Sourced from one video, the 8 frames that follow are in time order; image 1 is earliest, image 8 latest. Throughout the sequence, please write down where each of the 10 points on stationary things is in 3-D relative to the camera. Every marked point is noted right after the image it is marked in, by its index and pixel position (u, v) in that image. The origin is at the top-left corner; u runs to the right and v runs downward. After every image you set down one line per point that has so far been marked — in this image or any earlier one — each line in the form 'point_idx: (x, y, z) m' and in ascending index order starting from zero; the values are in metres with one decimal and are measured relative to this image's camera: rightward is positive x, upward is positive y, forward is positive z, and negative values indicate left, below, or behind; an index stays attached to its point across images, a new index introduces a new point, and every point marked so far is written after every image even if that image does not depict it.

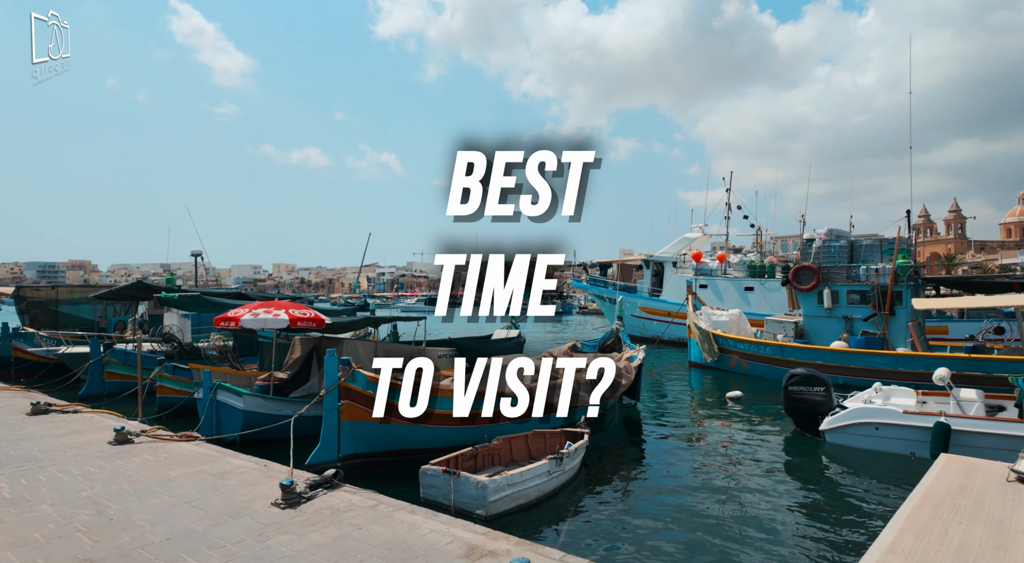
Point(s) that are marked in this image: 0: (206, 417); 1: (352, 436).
0: (-6.7, -3.0, +13.6) m
1: (-3.0, -2.9, +11.5) m
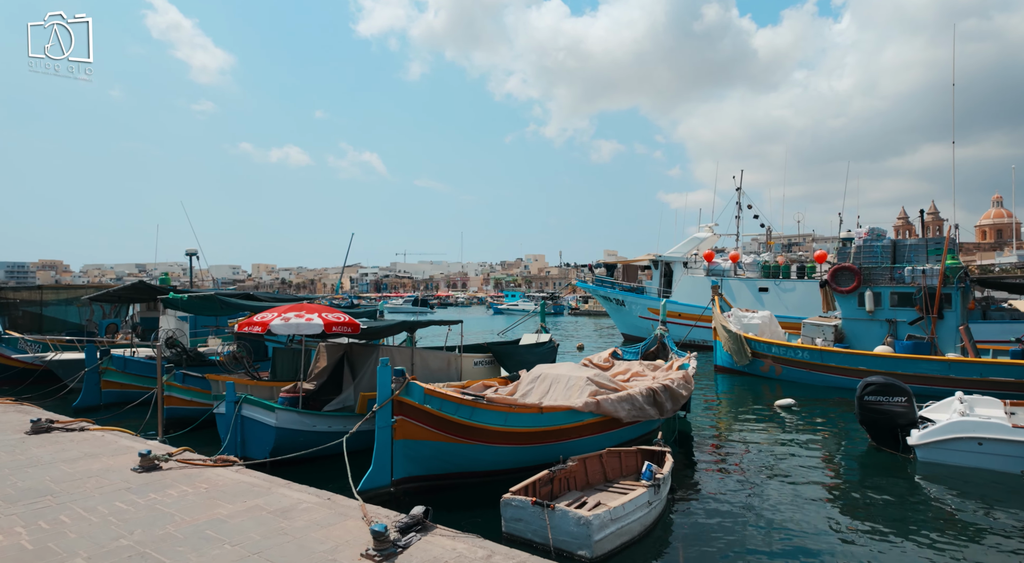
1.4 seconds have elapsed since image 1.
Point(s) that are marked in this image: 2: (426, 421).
0: (-5.6, -3.0, +12.2) m
1: (-1.8, -2.9, +10.2) m
2: (-1.5, -2.3, +9.9) m
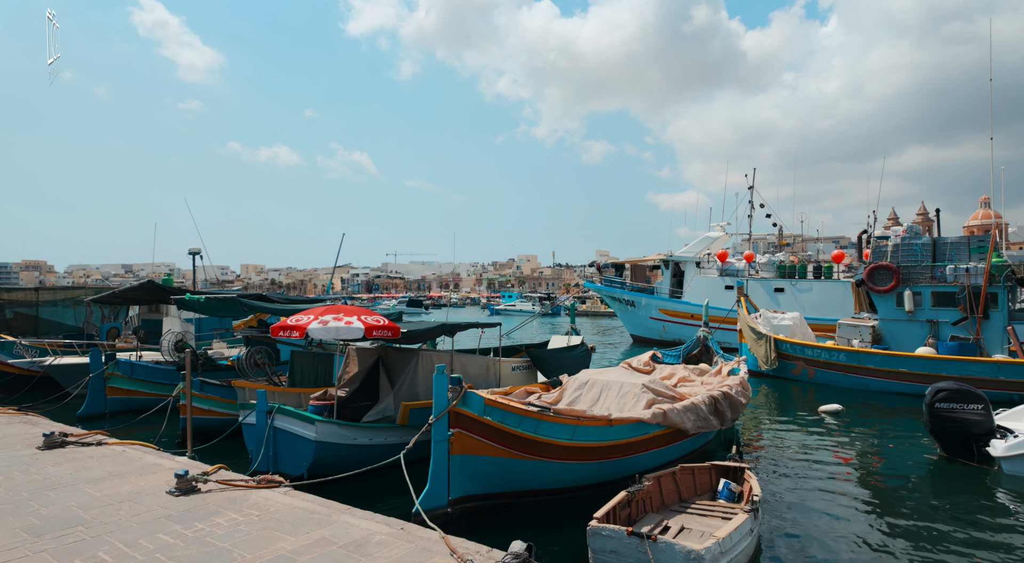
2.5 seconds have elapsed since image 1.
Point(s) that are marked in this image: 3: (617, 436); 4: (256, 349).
0: (-4.5, -3.0, +11.2) m
1: (-0.7, -2.9, +9.2) m
2: (-0.4, -2.3, +9.0) m
3: (+1.6, -2.5, +9.6) m
4: (-6.5, -1.7, +15.9) m
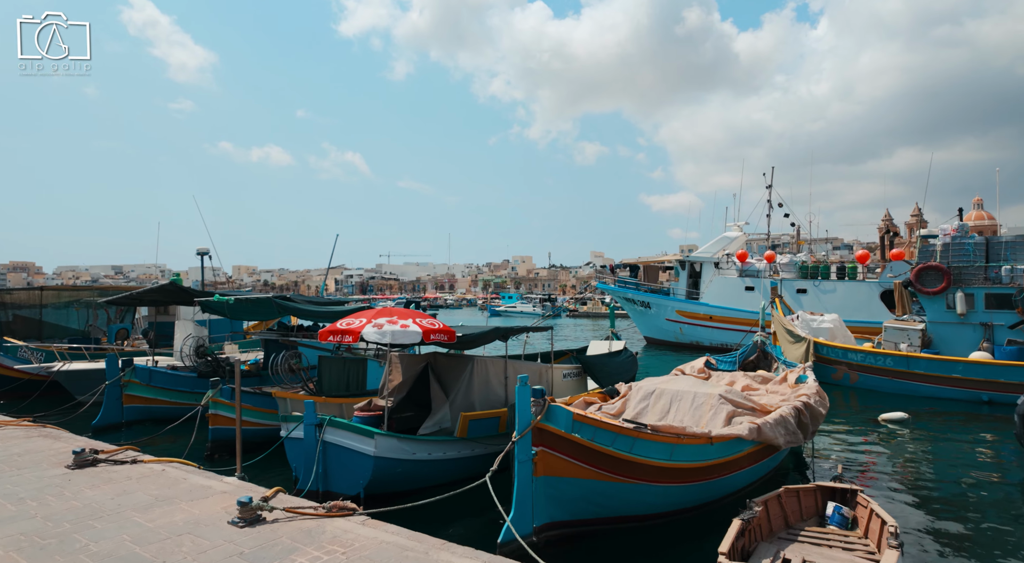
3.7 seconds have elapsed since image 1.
0: (-3.3, -3.1, +10.2) m
1: (+0.5, -2.9, +8.3) m
2: (+0.8, -2.3, +8.1) m
3: (+2.9, -2.5, +8.7) m
4: (-5.4, -1.8, +14.9) m
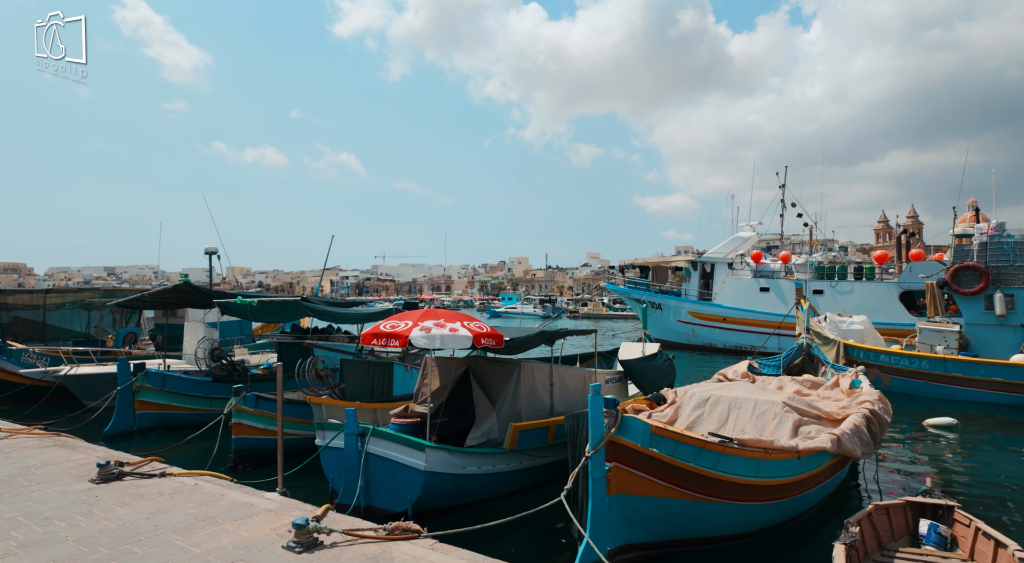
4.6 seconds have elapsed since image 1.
0: (-2.5, -3.0, +9.5) m
1: (+1.4, -2.9, +7.6) m
2: (+1.7, -2.3, +7.4) m
3: (+3.8, -2.5, +8.1) m
4: (-4.6, -1.8, +14.2) m
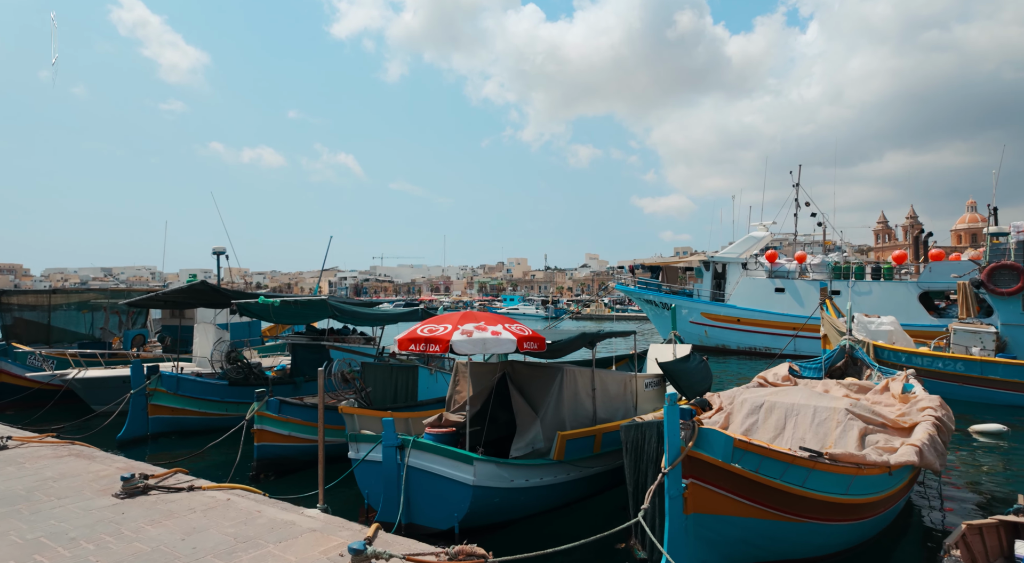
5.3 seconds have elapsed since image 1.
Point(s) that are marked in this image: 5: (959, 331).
0: (-1.7, -3.0, +8.9) m
1: (+2.1, -2.9, +7.0) m
2: (+2.4, -2.3, +6.8) m
3: (+4.5, -2.4, +7.5) m
4: (-3.9, -1.8, +13.6) m
5: (+13.8, -1.6, +19.2) m
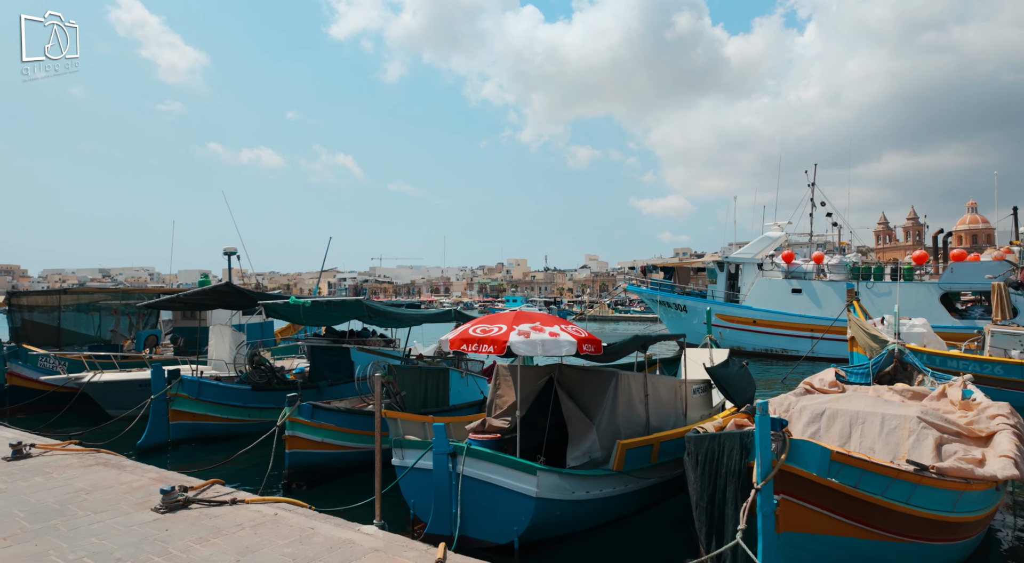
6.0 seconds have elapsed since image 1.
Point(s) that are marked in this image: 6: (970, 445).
0: (-0.9, -3.0, +8.4) m
1: (+3.0, -2.9, +6.5) m
2: (+3.2, -2.3, +6.3) m
3: (+5.3, -2.4, +7.0) m
4: (-3.1, -1.8, +13.0) m
5: (+14.6, -1.6, +18.8) m
6: (+6.7, -2.3, +9.1) m
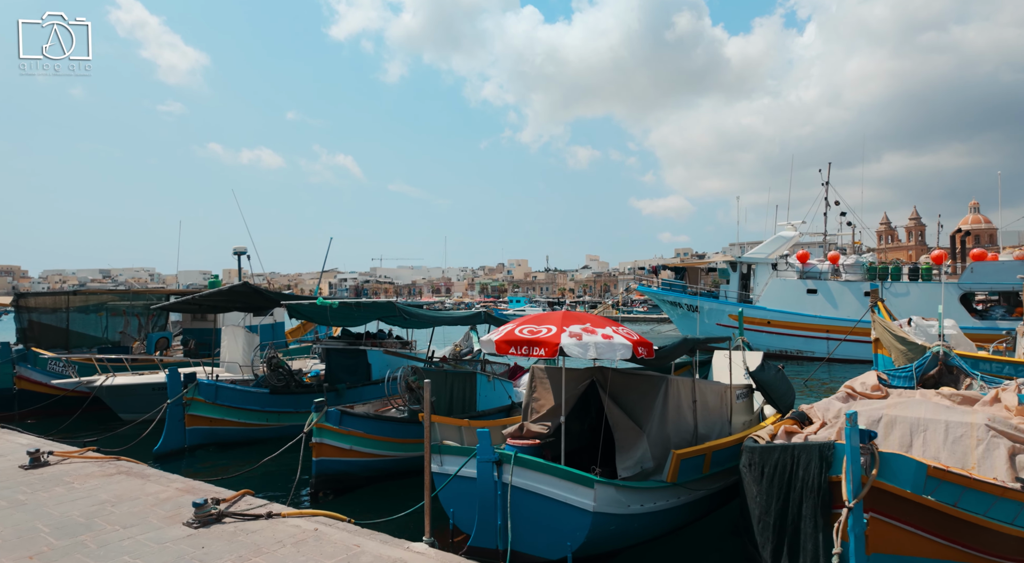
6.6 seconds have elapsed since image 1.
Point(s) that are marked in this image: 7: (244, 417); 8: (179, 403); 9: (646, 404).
0: (-0.3, -3.0, +7.9) m
1: (+3.6, -2.9, +6.1) m
2: (+3.9, -2.3, +5.9) m
3: (+6.0, -2.4, +6.5) m
4: (-2.4, -1.8, +12.6) m
5: (+15.3, -1.6, +18.3) m
6: (+7.3, -2.3, +8.6) m
7: (-6.1, -3.1, +14.2) m
8: (-7.5, -2.7, +13.9) m
9: (+2.0, -1.8, +9.3) m
